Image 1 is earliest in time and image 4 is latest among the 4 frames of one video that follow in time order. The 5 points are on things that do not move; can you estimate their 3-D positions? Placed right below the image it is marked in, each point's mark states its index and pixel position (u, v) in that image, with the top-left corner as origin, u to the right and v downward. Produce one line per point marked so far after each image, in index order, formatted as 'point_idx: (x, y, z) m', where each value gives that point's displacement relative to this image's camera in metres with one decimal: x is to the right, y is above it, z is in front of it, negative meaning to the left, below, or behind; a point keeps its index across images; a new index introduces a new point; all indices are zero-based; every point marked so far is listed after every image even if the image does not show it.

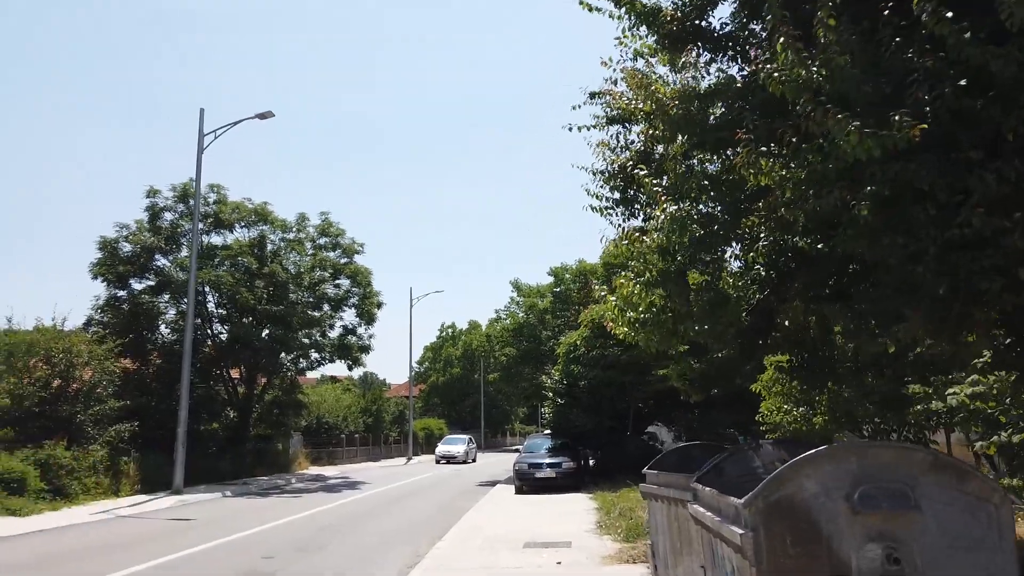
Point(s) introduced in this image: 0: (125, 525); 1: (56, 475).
0: (-8.1, -5.0, +15.5) m
1: (-10.8, -4.4, +17.5) m
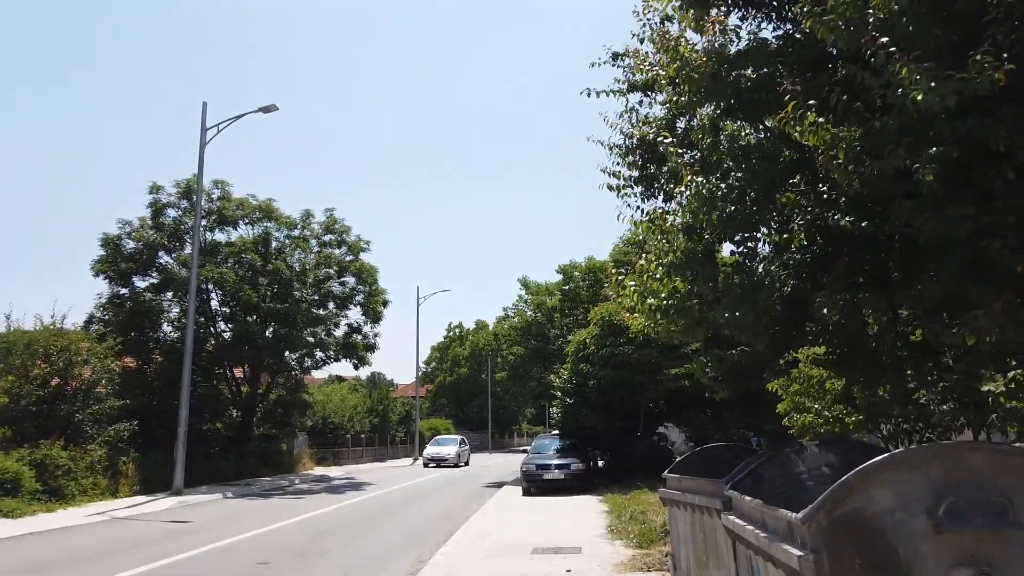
0: (-8.0, -4.9, +15.1) m
1: (-10.6, -4.3, +17.1) m
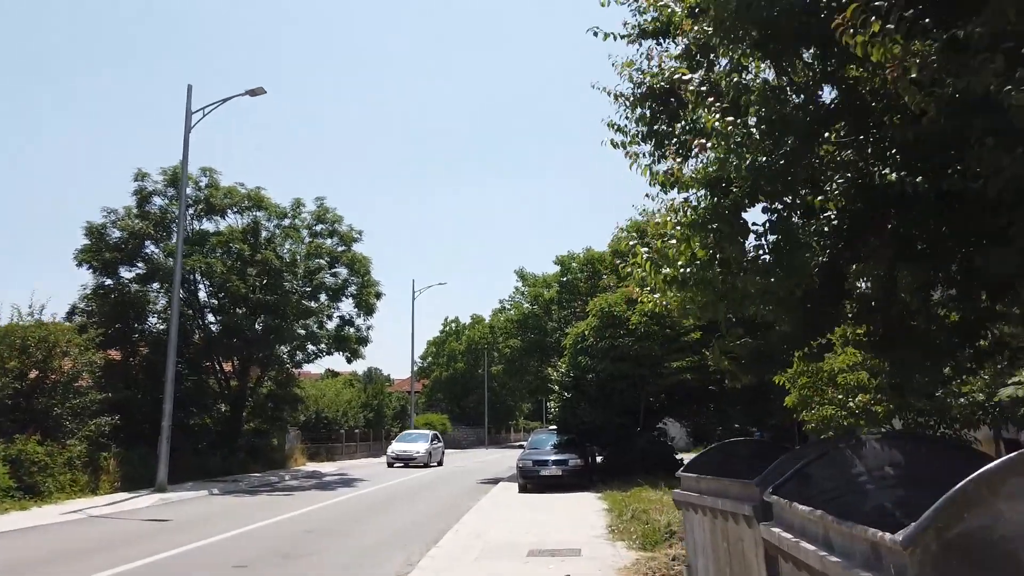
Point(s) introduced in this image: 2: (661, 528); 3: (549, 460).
0: (-8.1, -4.6, +14.4) m
1: (-10.7, -4.1, +16.4) m
2: (+2.1, -3.4, +10.5) m
3: (+1.0, -4.6, +19.7) m
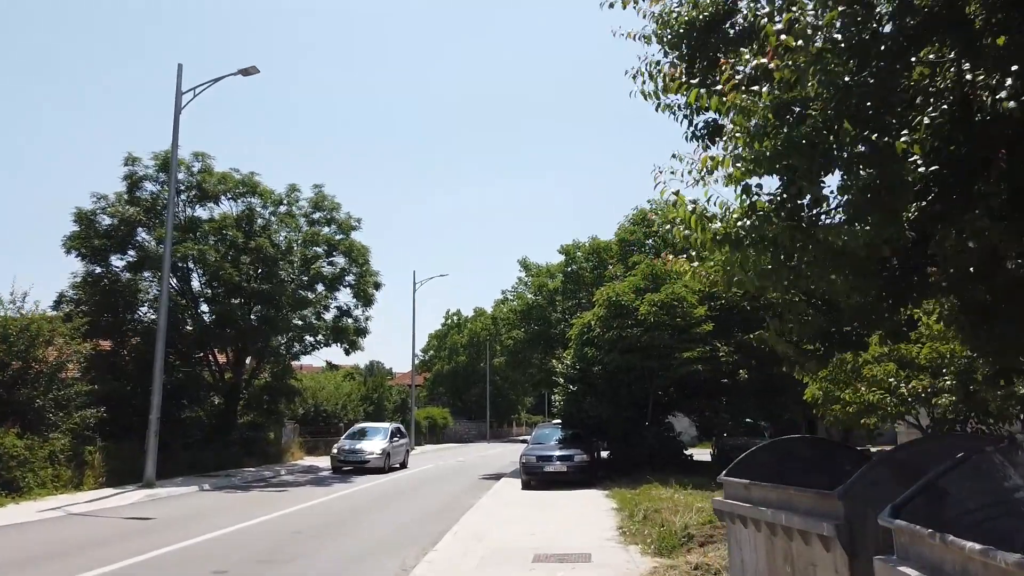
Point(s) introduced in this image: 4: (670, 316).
0: (-8.0, -4.4, +13.6) m
1: (-10.7, -3.8, +15.6) m
2: (+2.2, -3.2, +9.6) m
3: (+1.1, -4.3, +18.9) m
4: (+4.1, -0.7, +19.2) m
